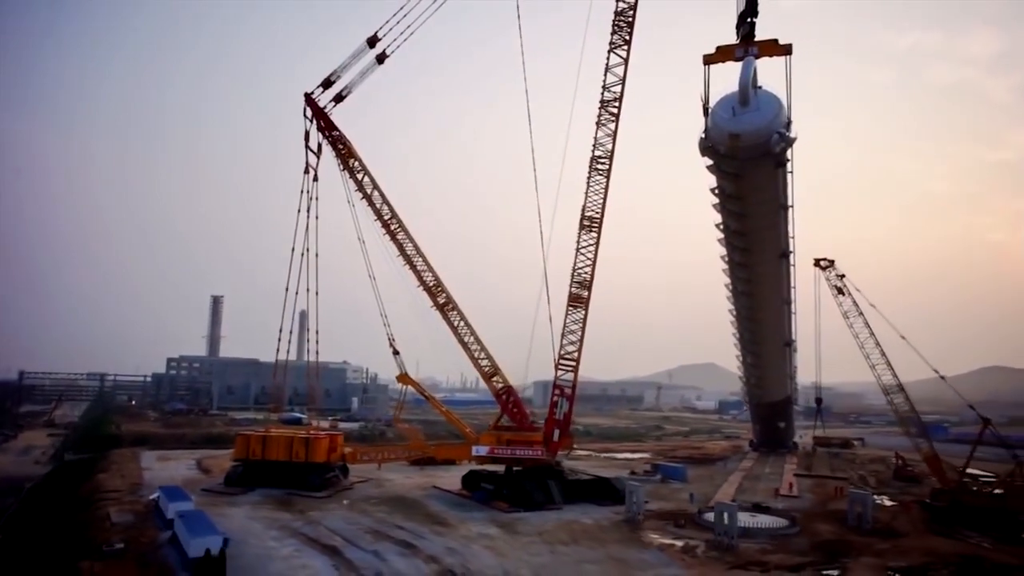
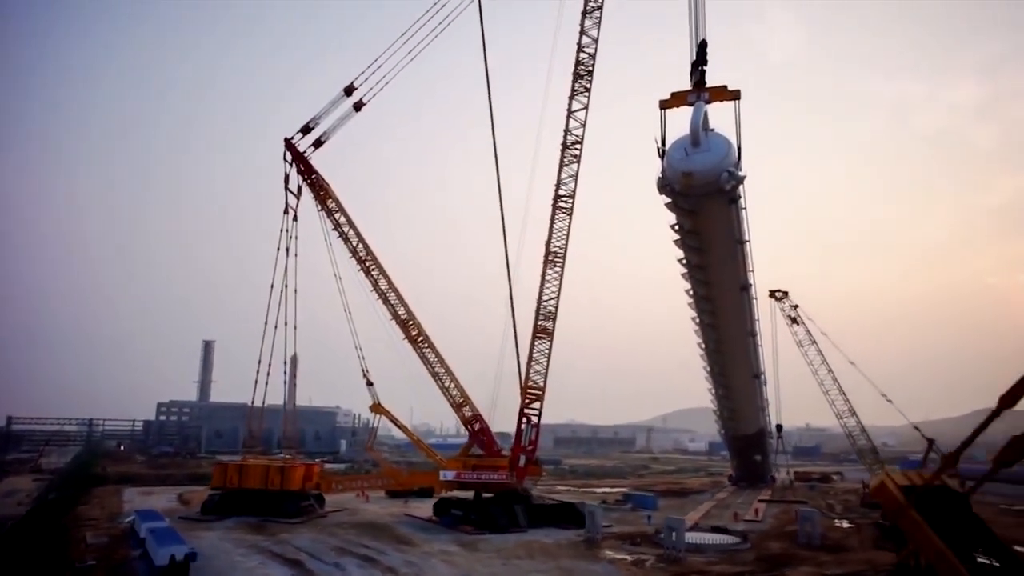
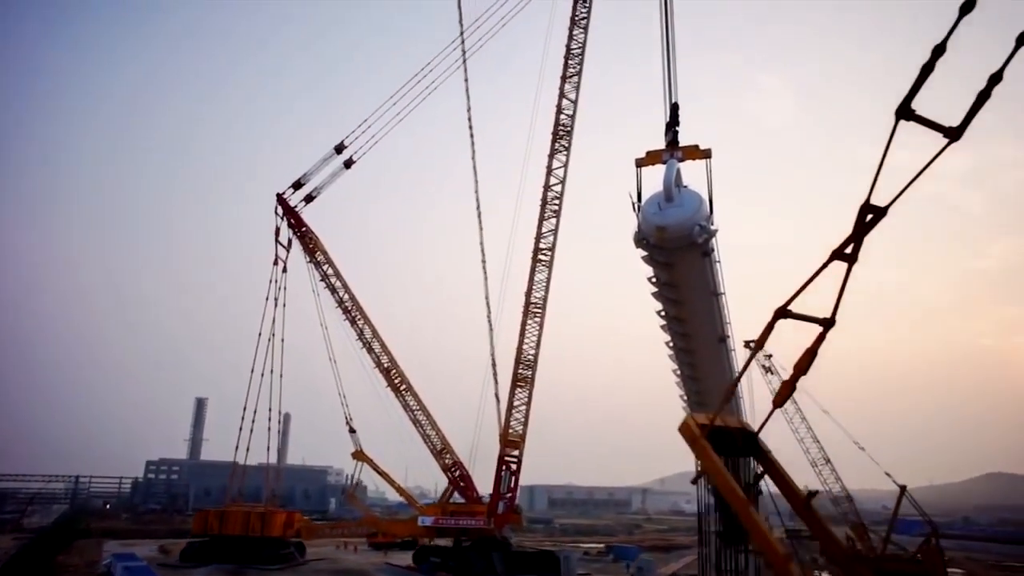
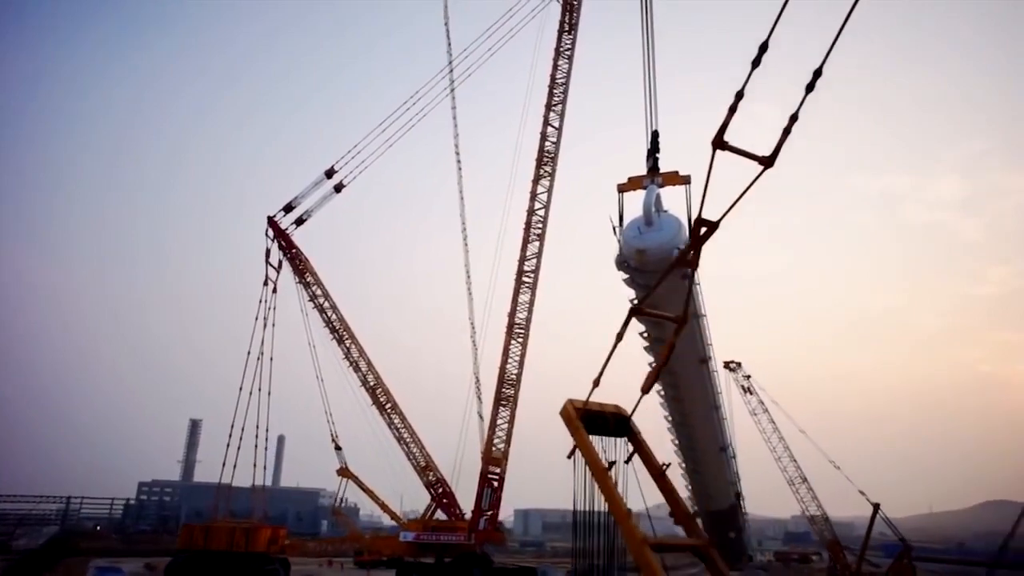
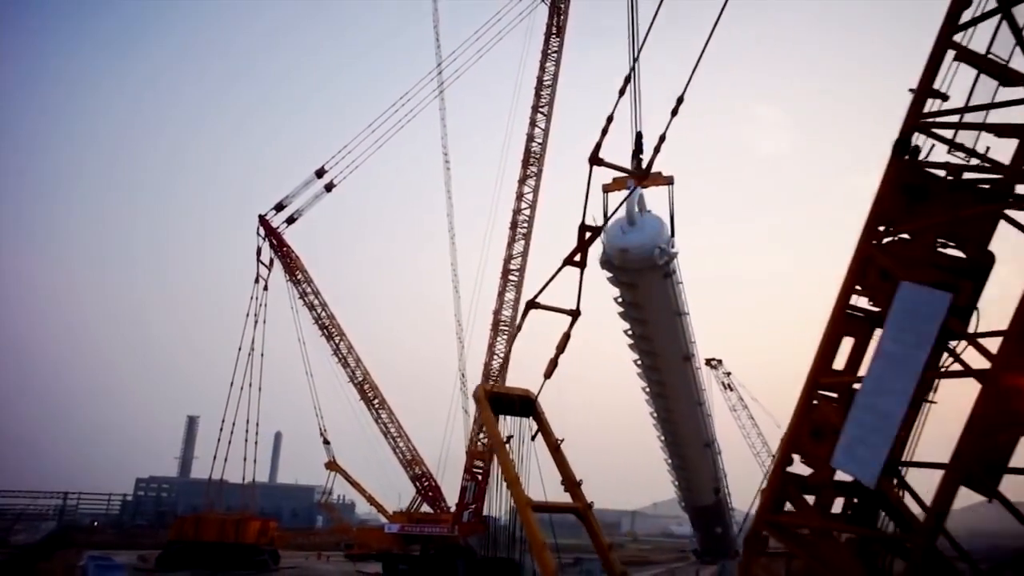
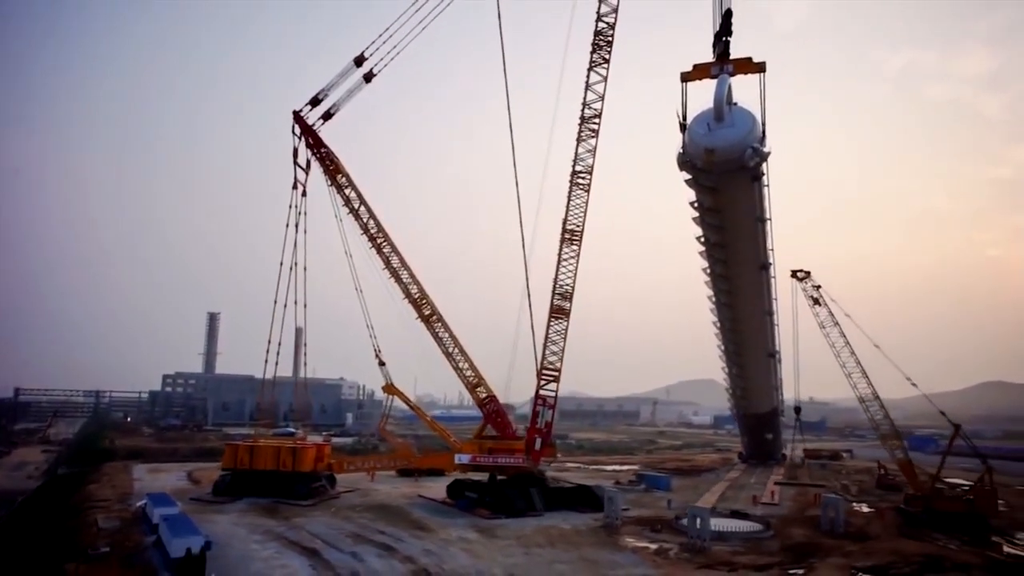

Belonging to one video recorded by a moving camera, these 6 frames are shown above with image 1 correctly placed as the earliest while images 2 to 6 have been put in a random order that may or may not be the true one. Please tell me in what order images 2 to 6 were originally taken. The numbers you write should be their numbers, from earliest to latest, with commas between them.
6, 2, 3, 4, 5
